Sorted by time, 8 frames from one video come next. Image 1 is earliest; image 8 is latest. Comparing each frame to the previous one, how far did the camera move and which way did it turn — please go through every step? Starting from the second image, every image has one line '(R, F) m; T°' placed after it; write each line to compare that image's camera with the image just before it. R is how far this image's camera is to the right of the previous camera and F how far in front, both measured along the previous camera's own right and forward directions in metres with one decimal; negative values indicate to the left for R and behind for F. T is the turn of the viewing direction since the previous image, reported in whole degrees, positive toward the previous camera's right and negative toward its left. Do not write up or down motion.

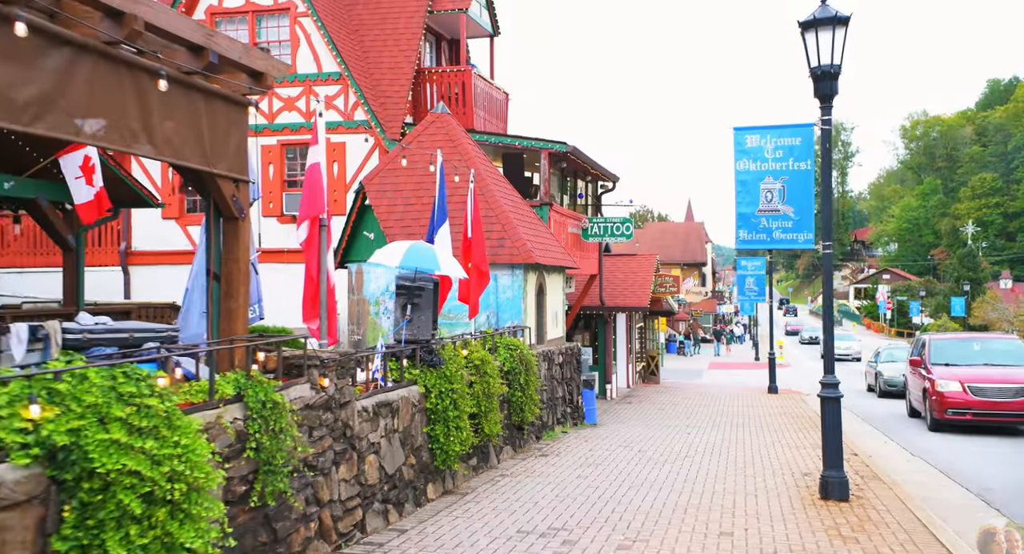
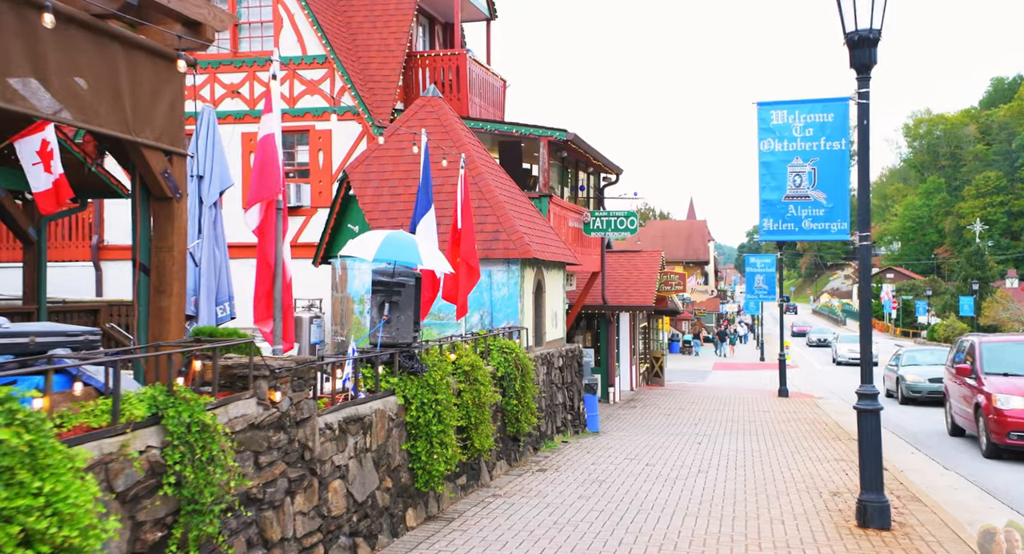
(+0.1, +1.3) m; 0°
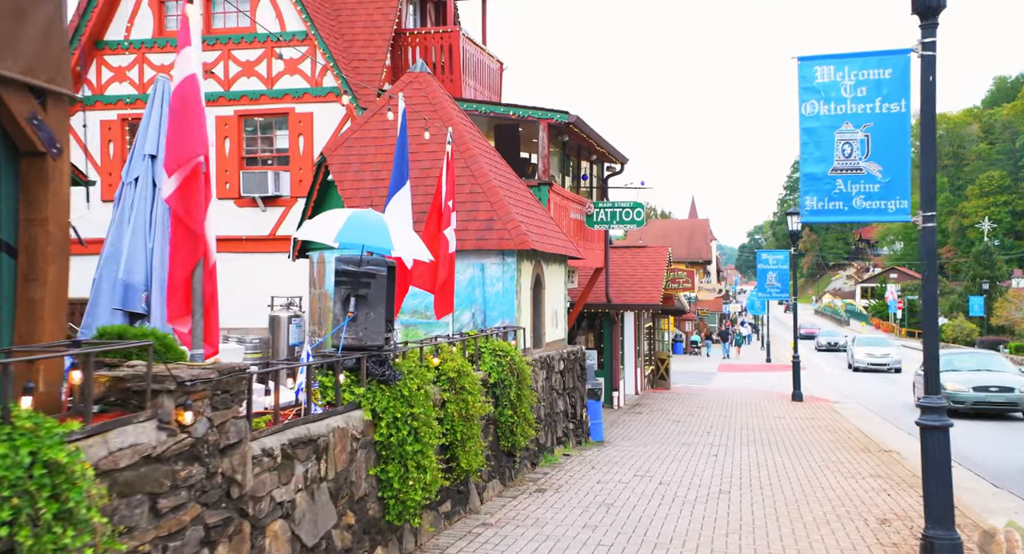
(+0.1, +1.6) m; 0°
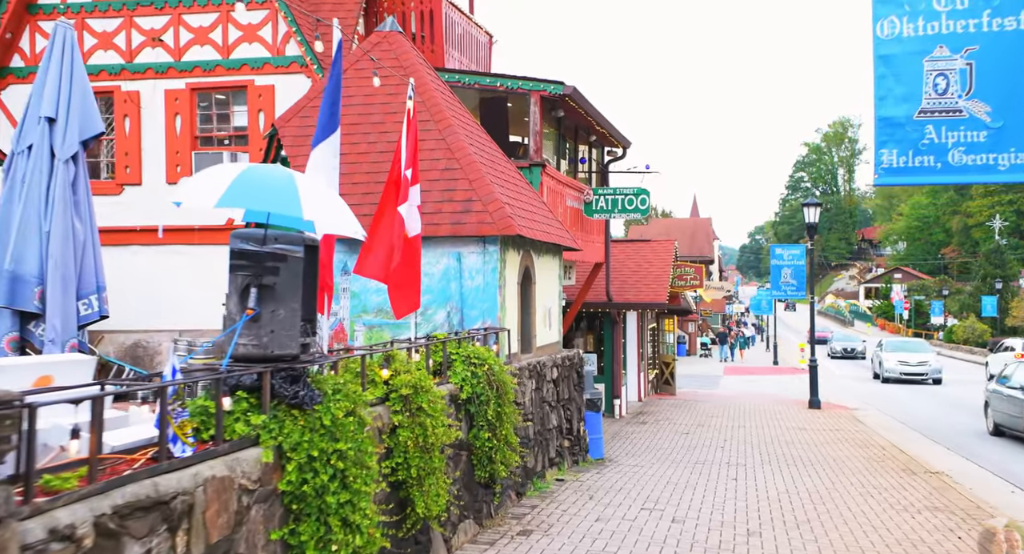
(+0.2, +2.2) m; 0°
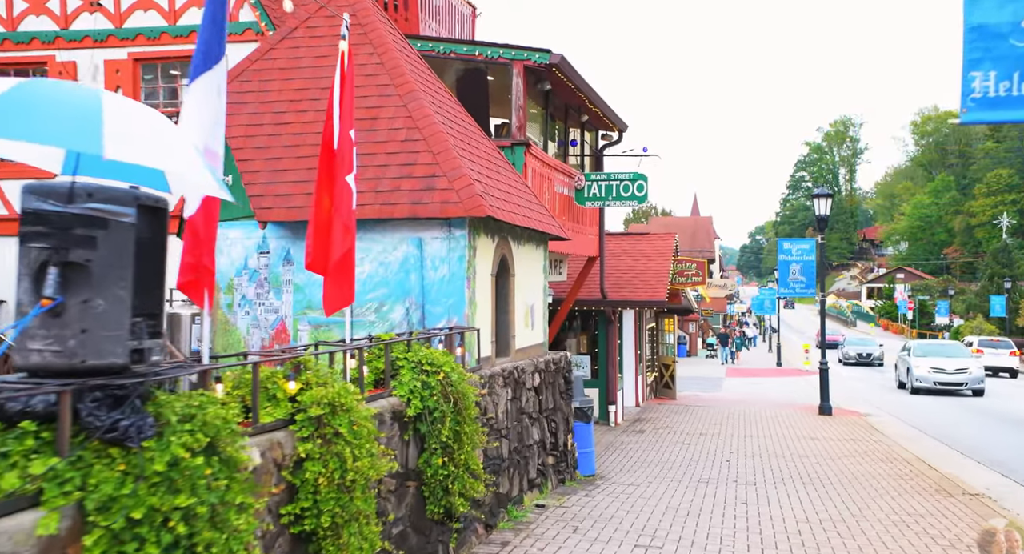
(+0.3, +1.8) m; 0°
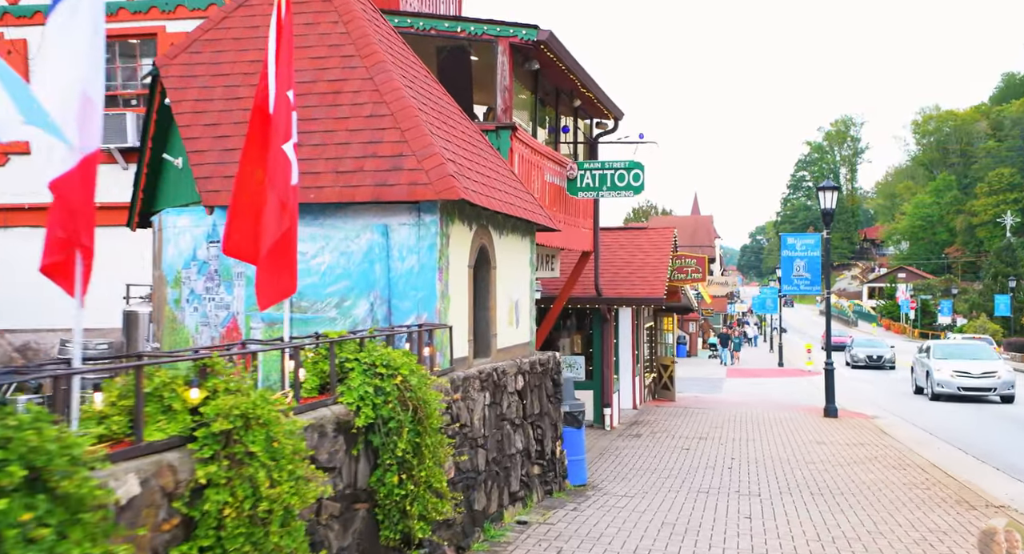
(+0.2, +1.0) m; 0°
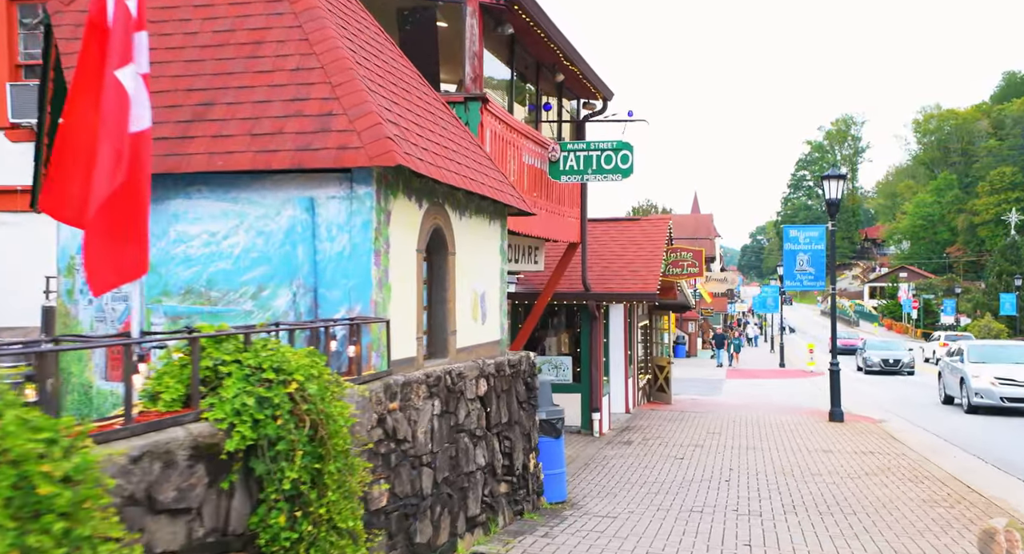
(+0.3, +1.5) m; 0°
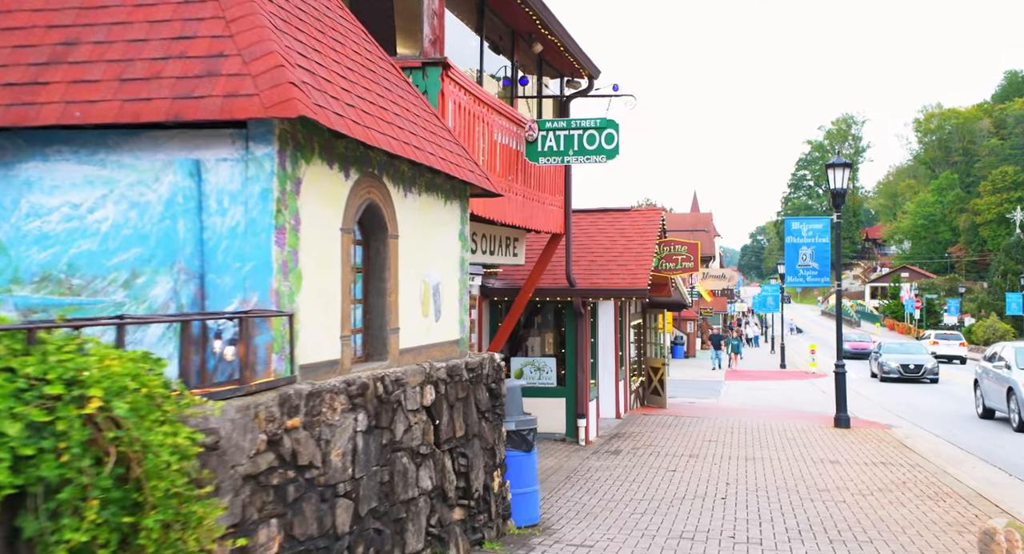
(+0.4, +1.4) m; 0°
